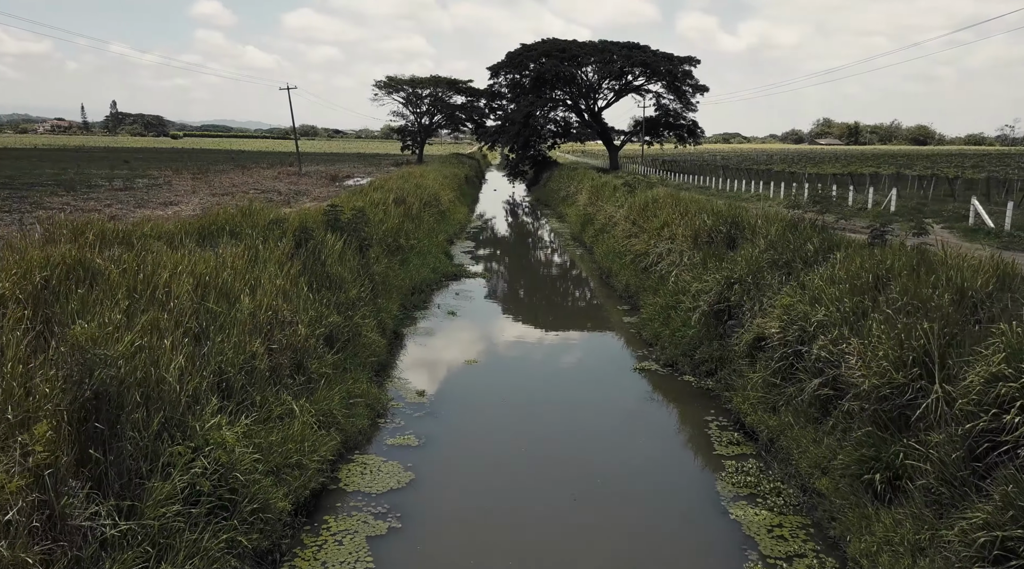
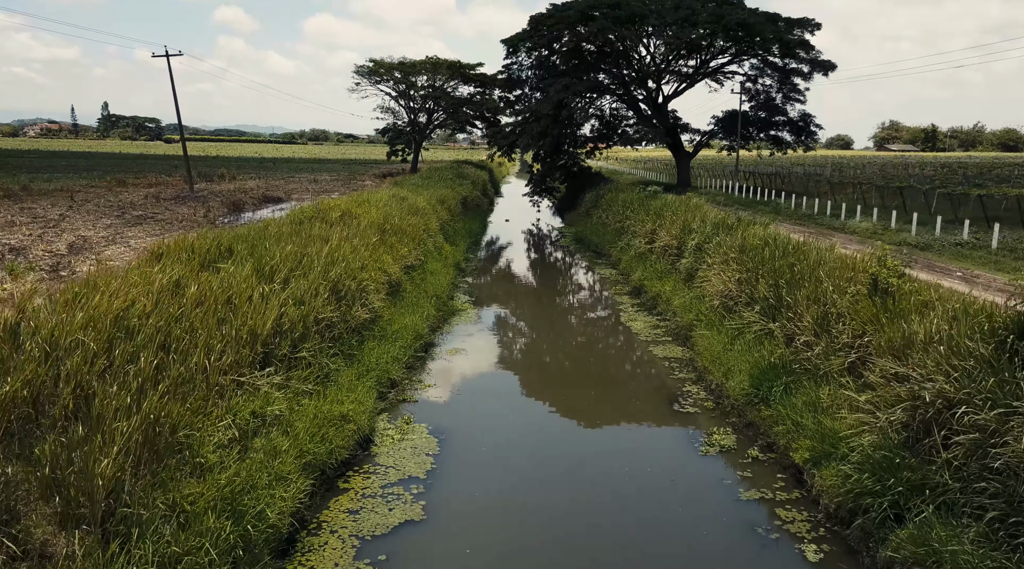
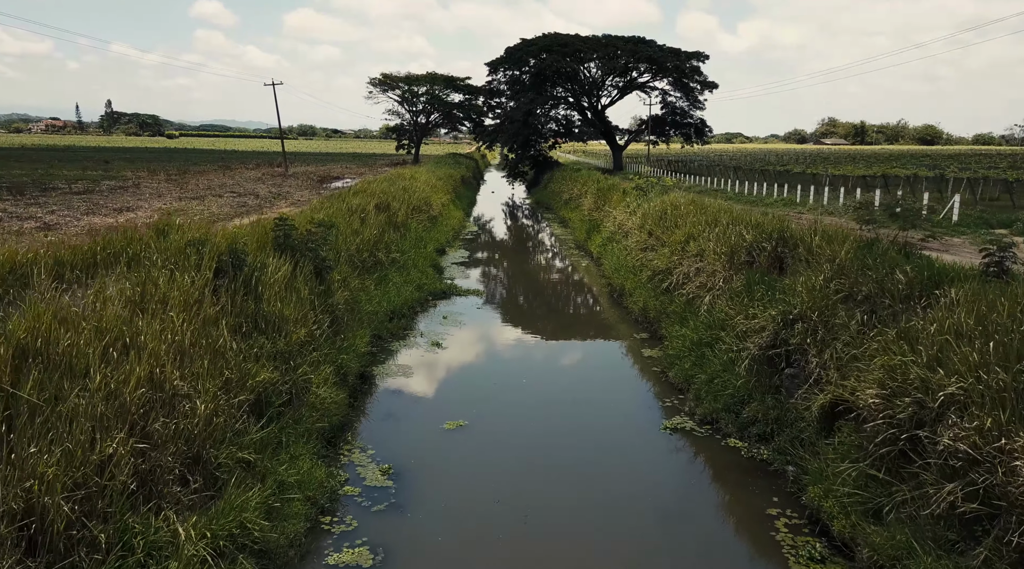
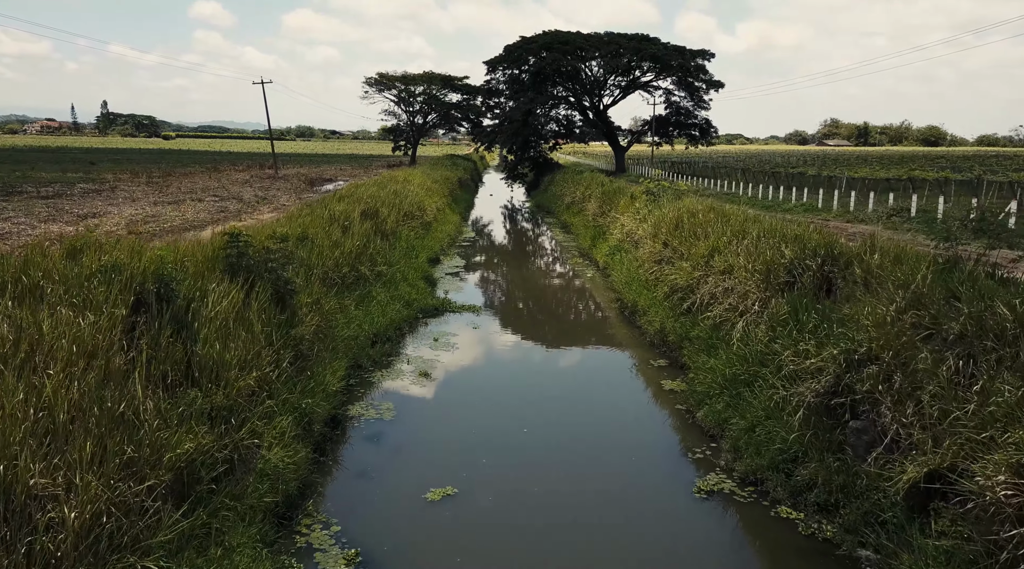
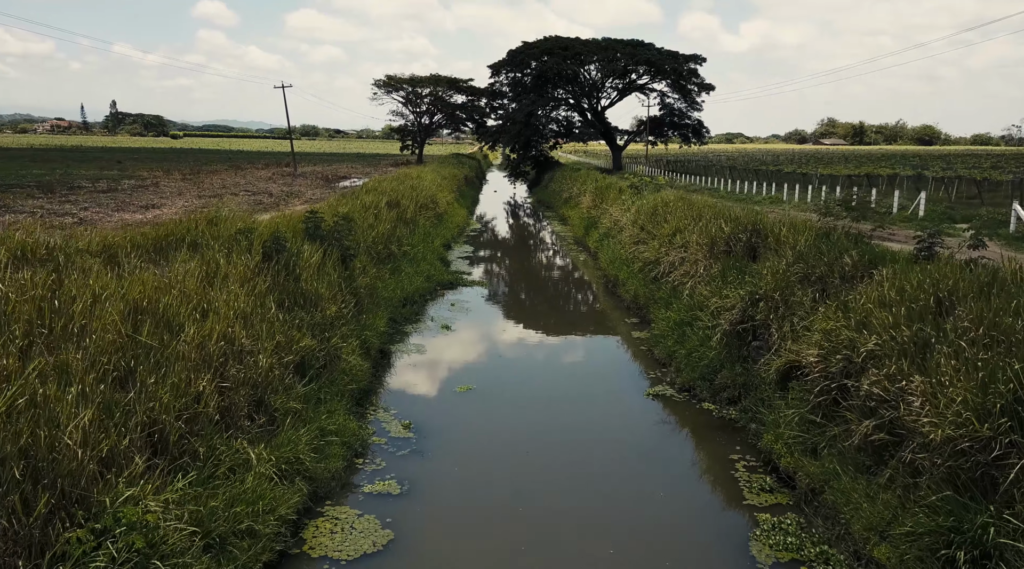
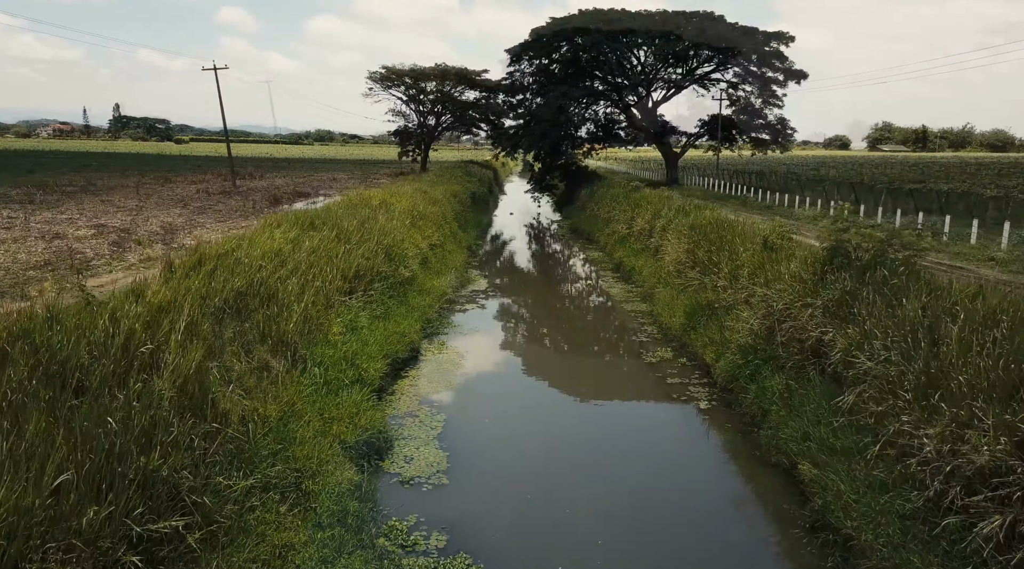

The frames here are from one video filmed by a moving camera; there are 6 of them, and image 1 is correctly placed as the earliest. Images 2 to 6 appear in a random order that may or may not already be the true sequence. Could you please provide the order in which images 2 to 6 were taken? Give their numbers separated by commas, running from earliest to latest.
5, 3, 4, 6, 2
